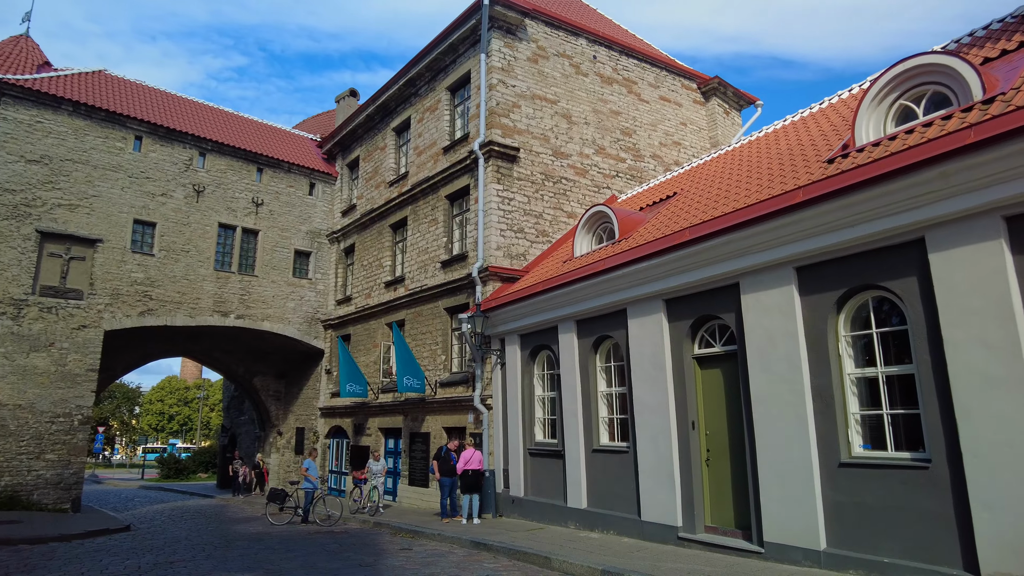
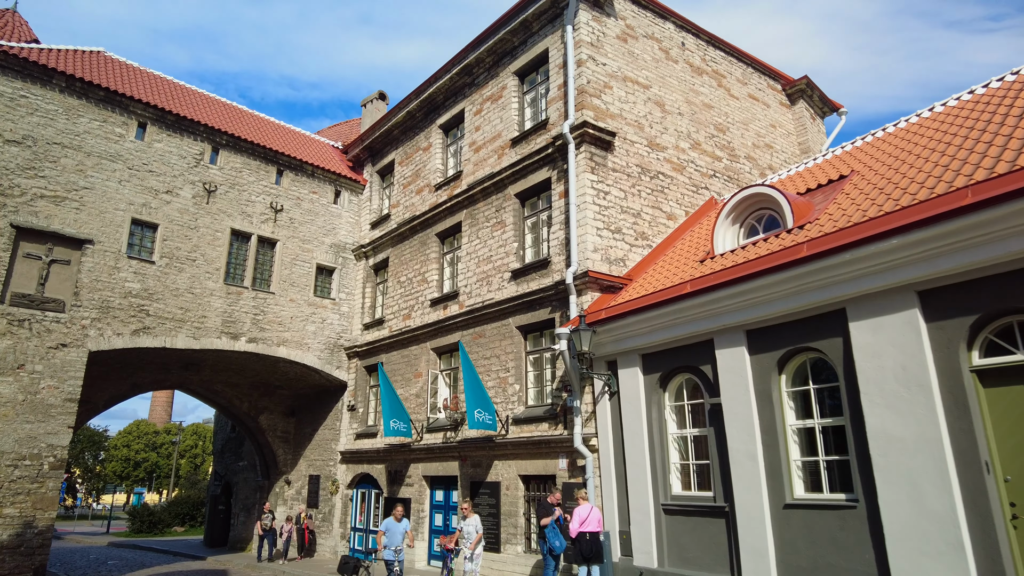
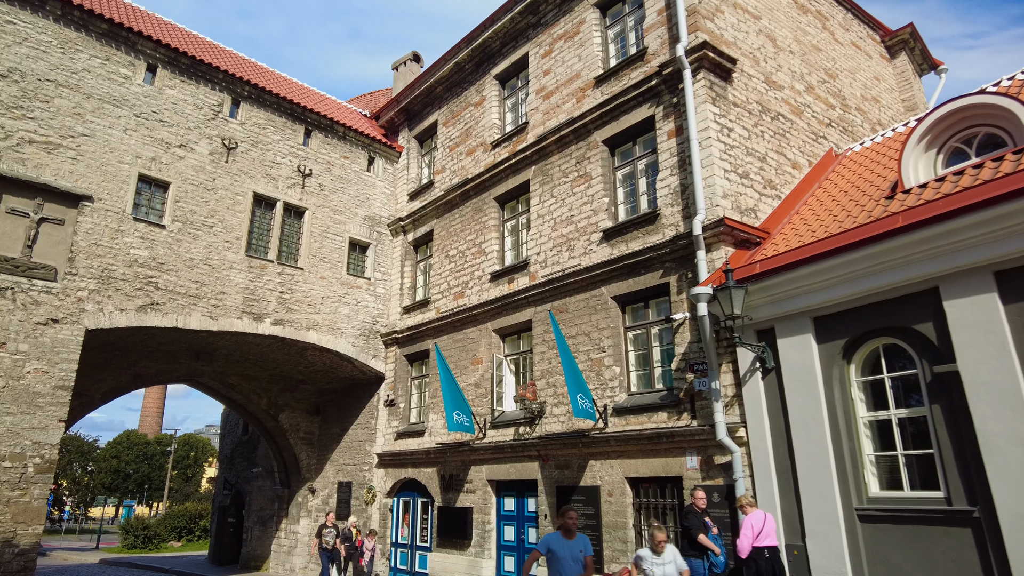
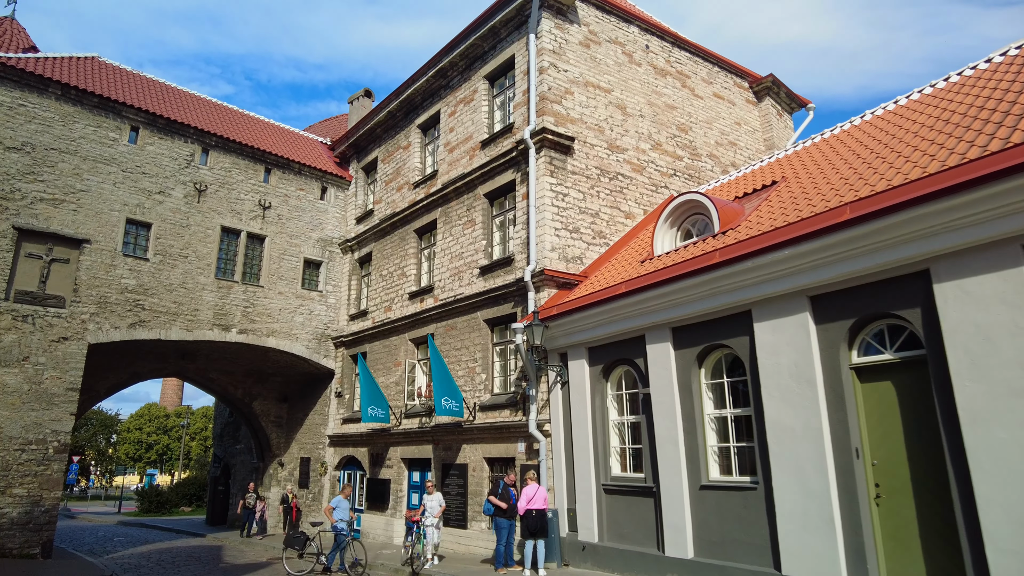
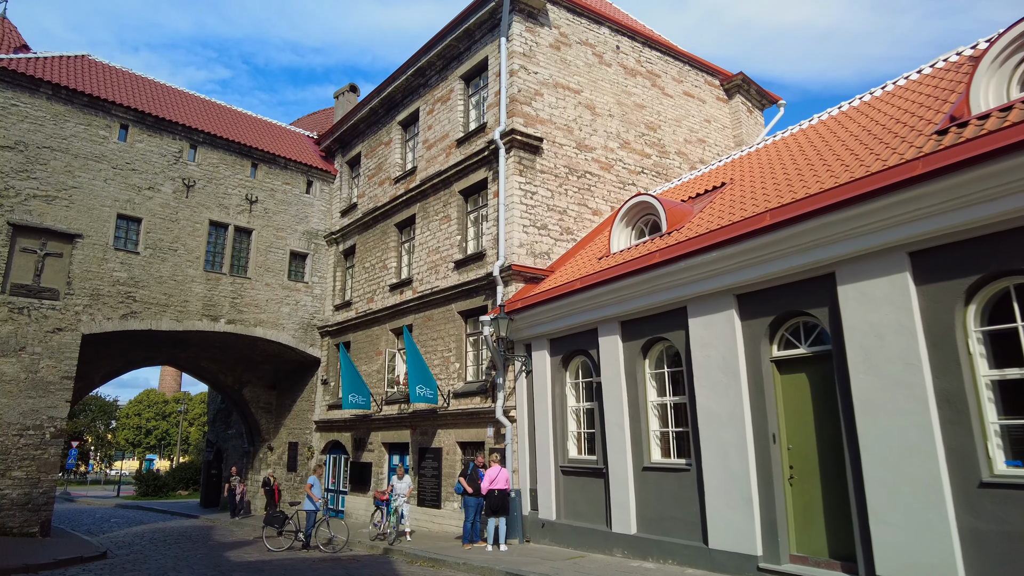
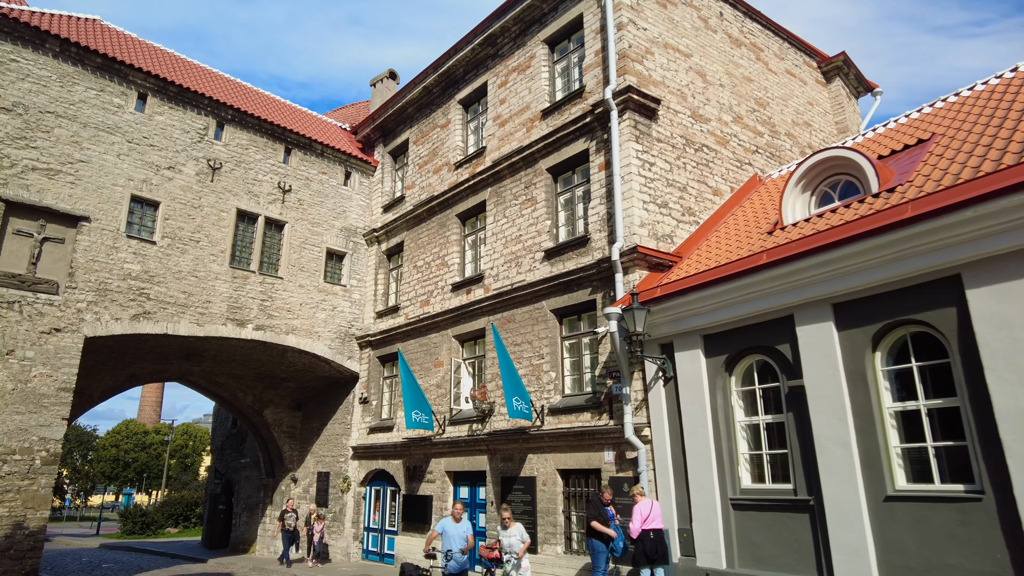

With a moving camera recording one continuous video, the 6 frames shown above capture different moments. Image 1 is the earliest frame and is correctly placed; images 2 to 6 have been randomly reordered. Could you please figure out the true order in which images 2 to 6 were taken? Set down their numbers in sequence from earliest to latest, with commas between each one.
5, 4, 2, 6, 3
